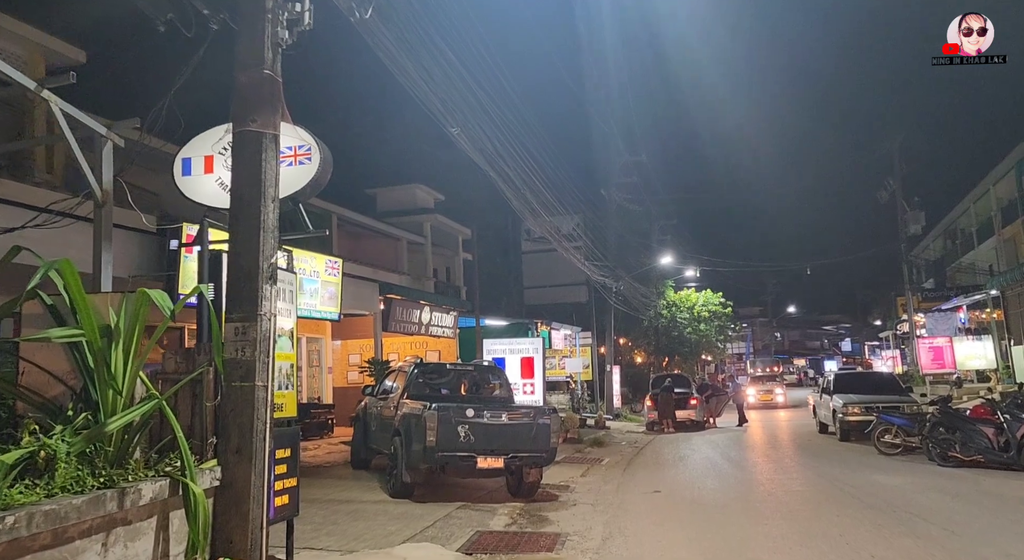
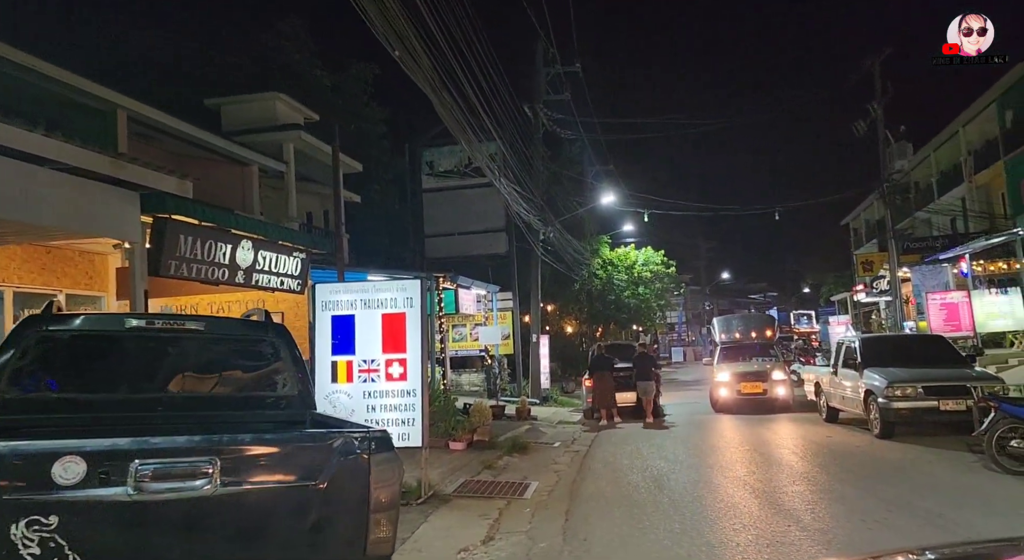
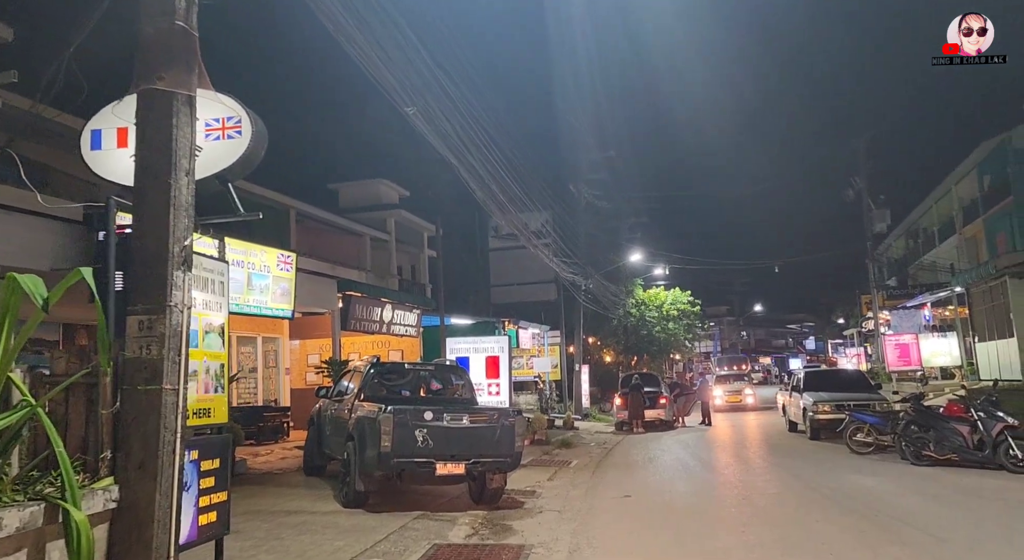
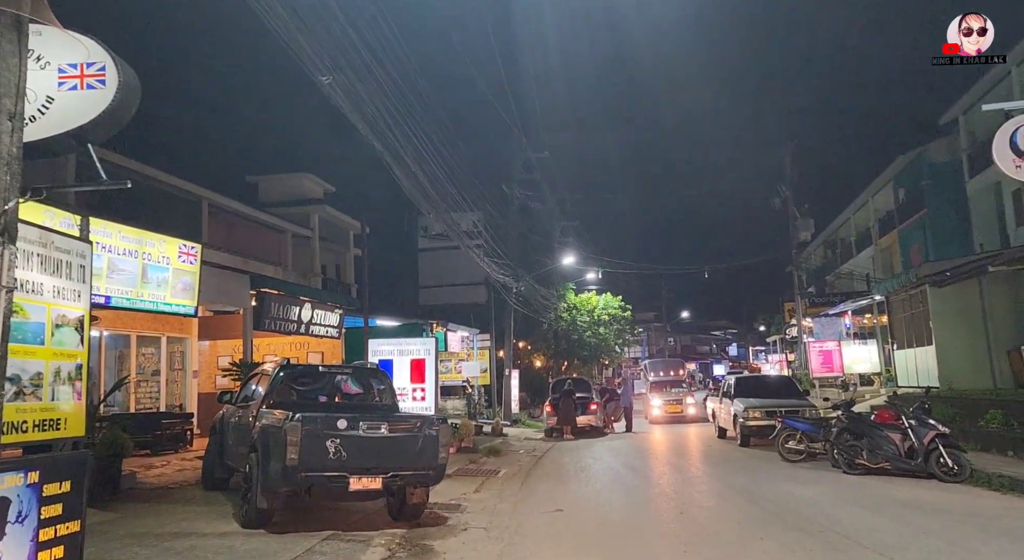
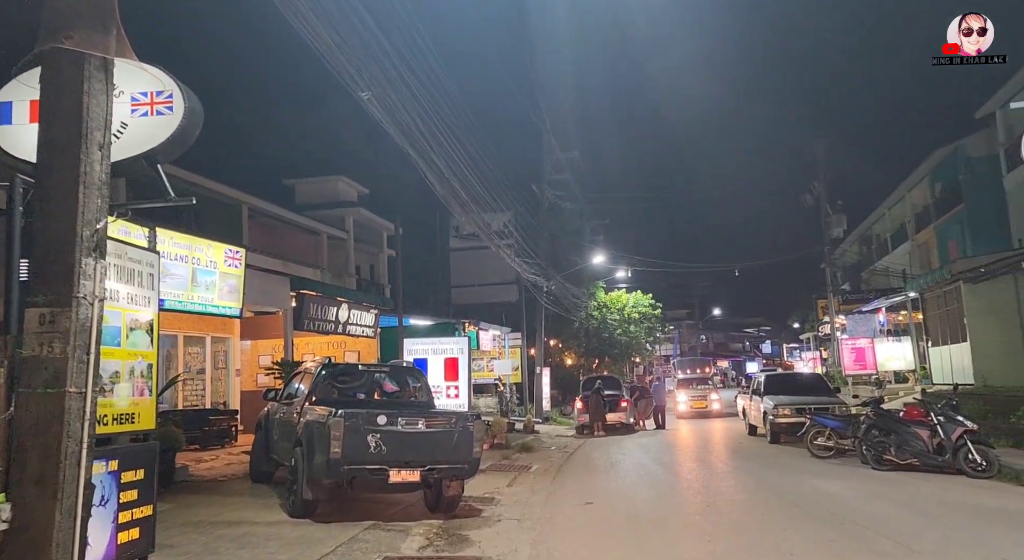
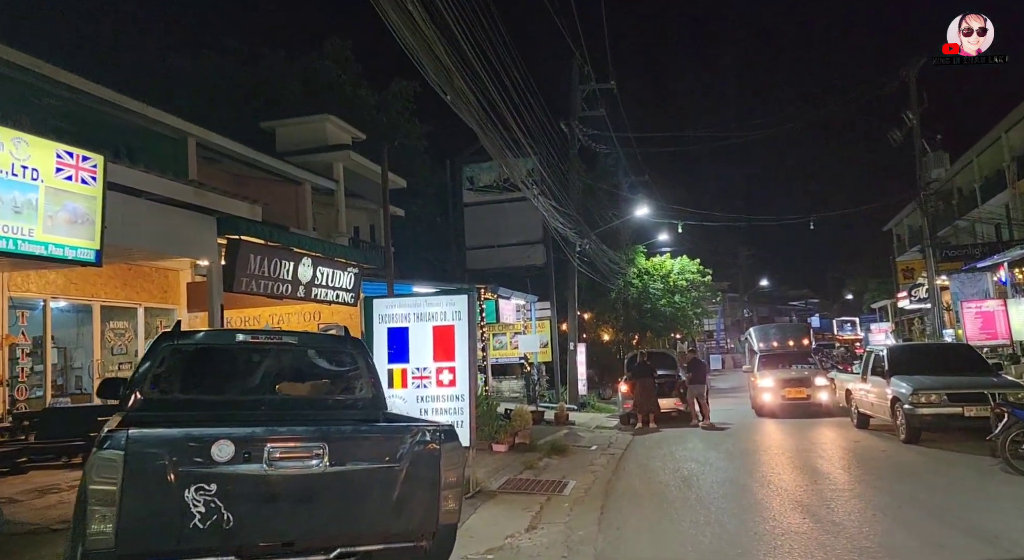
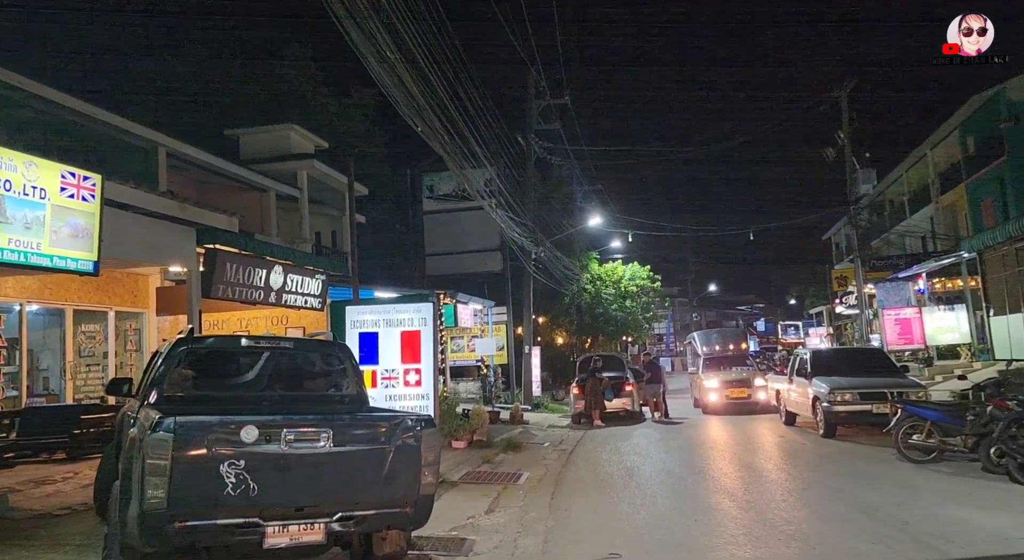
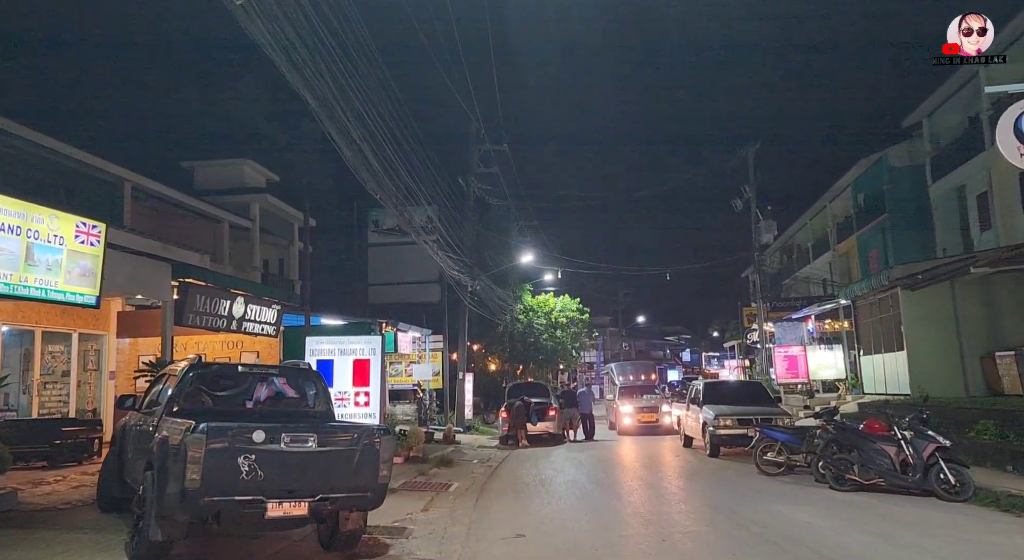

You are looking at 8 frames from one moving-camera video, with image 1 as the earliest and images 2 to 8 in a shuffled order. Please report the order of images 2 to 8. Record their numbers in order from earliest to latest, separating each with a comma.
3, 5, 4, 8, 7, 6, 2
